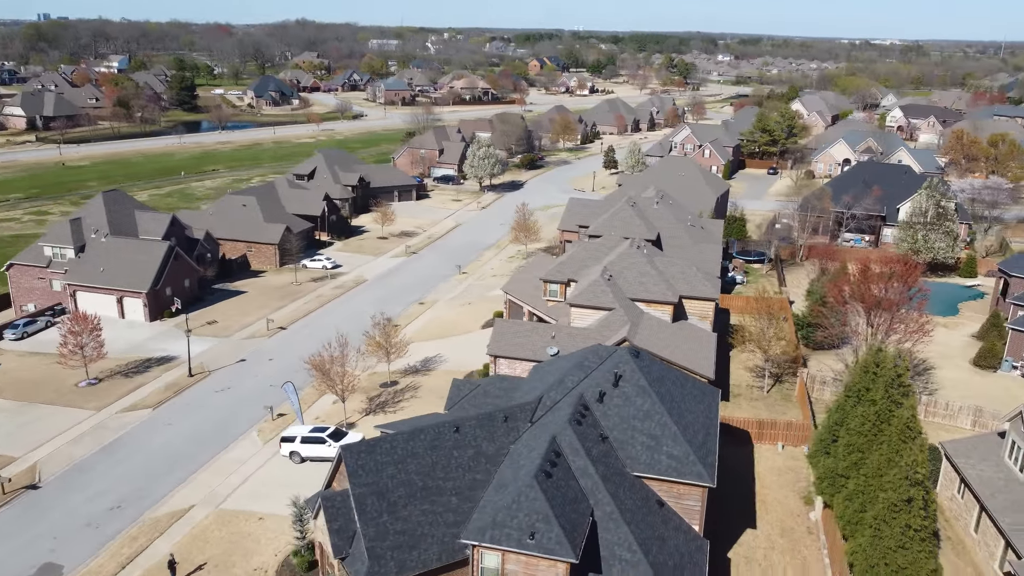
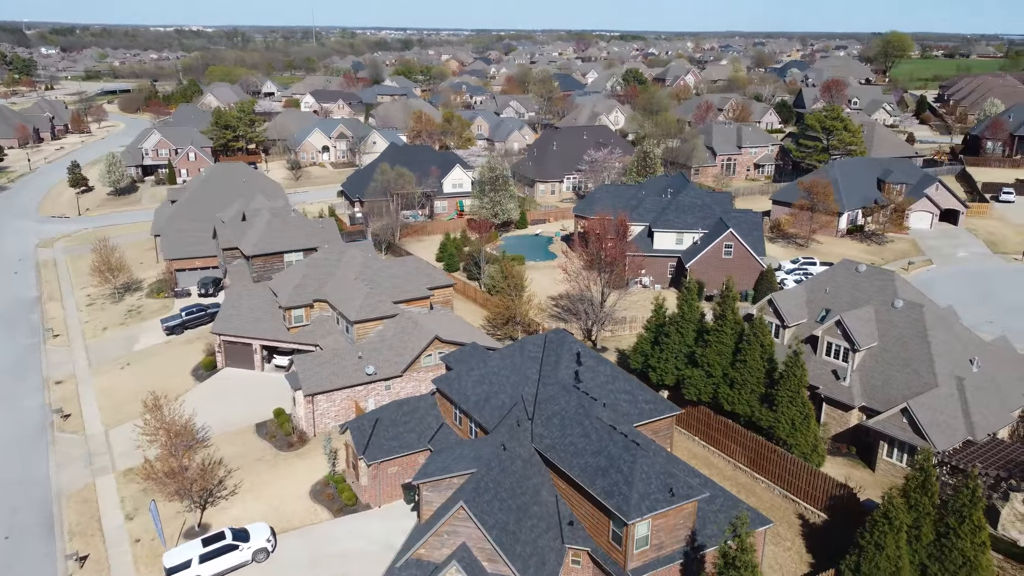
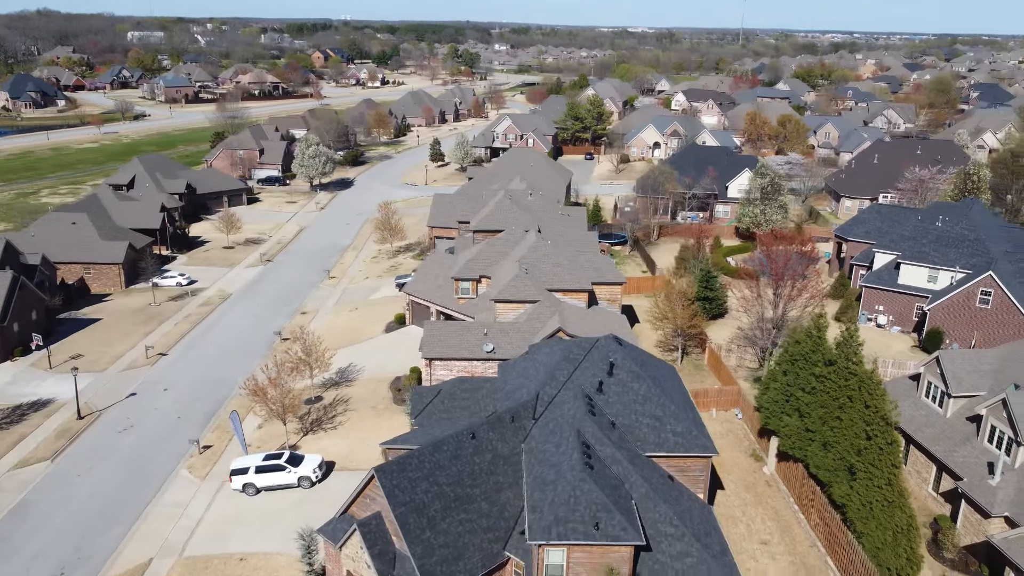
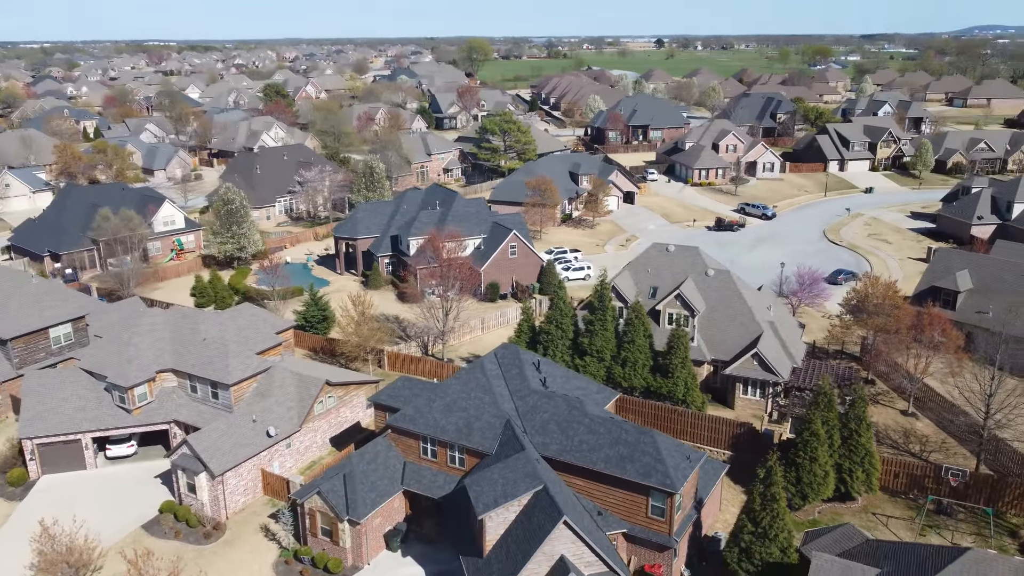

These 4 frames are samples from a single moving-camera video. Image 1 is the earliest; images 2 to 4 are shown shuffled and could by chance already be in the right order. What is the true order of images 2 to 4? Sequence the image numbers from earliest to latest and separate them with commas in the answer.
3, 2, 4
